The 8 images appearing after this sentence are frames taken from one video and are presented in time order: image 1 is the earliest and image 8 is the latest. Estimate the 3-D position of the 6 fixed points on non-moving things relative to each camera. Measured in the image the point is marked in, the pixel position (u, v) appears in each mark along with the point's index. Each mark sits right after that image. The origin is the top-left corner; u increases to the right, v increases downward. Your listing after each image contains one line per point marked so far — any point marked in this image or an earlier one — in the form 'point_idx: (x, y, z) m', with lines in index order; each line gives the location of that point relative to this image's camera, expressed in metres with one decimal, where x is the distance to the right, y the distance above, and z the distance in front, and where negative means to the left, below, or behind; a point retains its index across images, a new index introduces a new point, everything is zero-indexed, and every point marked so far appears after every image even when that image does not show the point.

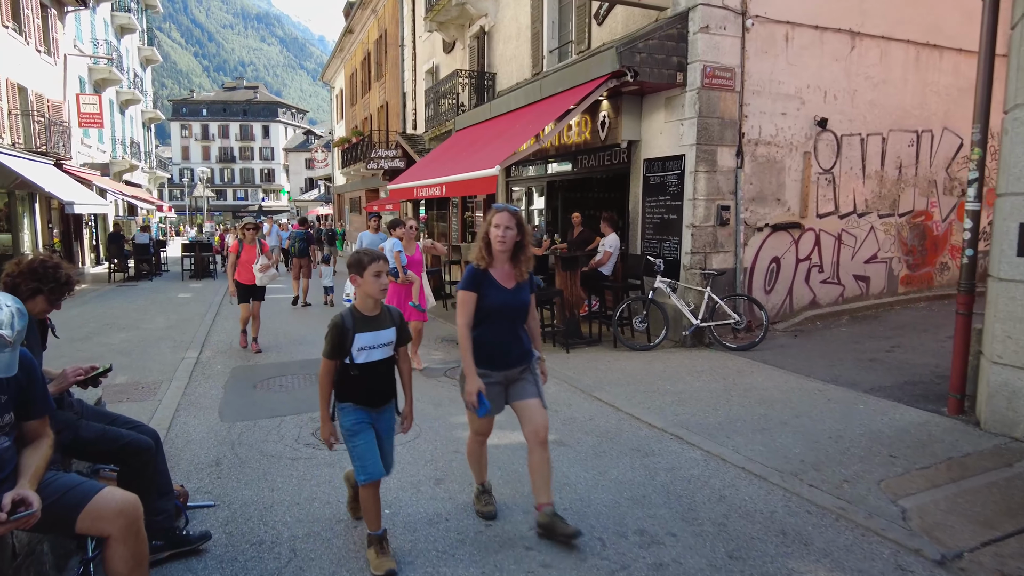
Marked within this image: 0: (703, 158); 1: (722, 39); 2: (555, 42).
0: (+2.2, +1.5, +7.7) m
1: (+2.4, +2.9, +7.7) m
2: (+0.7, +4.2, +11.3) m
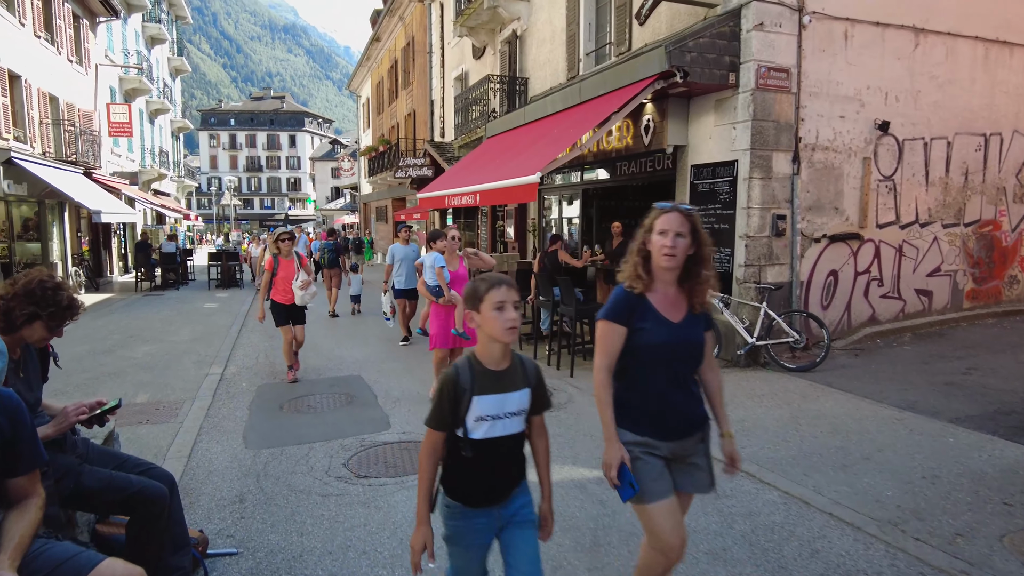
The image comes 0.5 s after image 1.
0: (+2.7, +1.3, +7.2) m
1: (+2.9, +2.7, +7.2) m
2: (+1.3, +4.0, +10.9) m
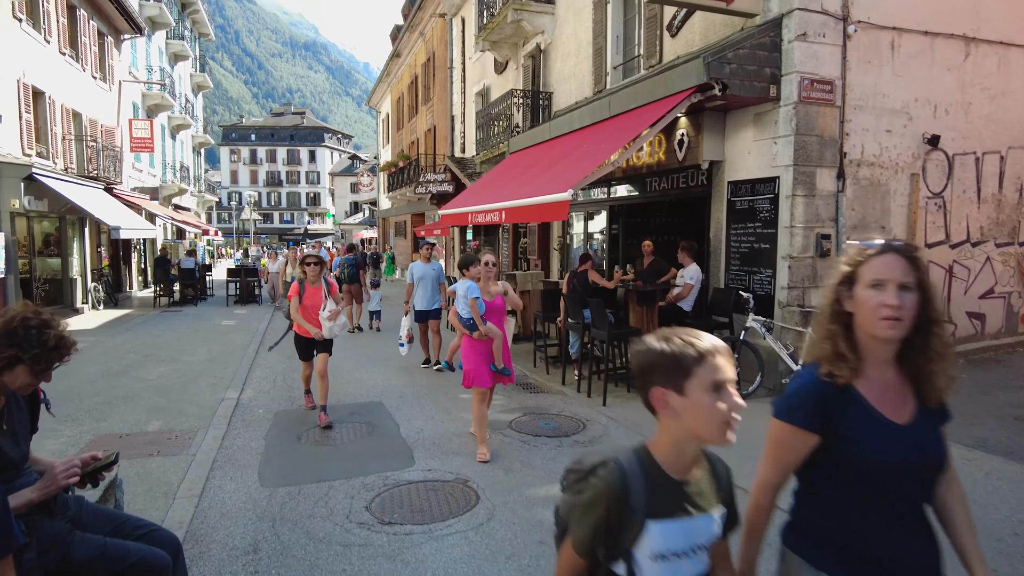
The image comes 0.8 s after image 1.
0: (+3.0, +1.1, +6.8) m
1: (+3.2, +2.5, +6.9) m
2: (+1.7, +3.7, +10.6) m
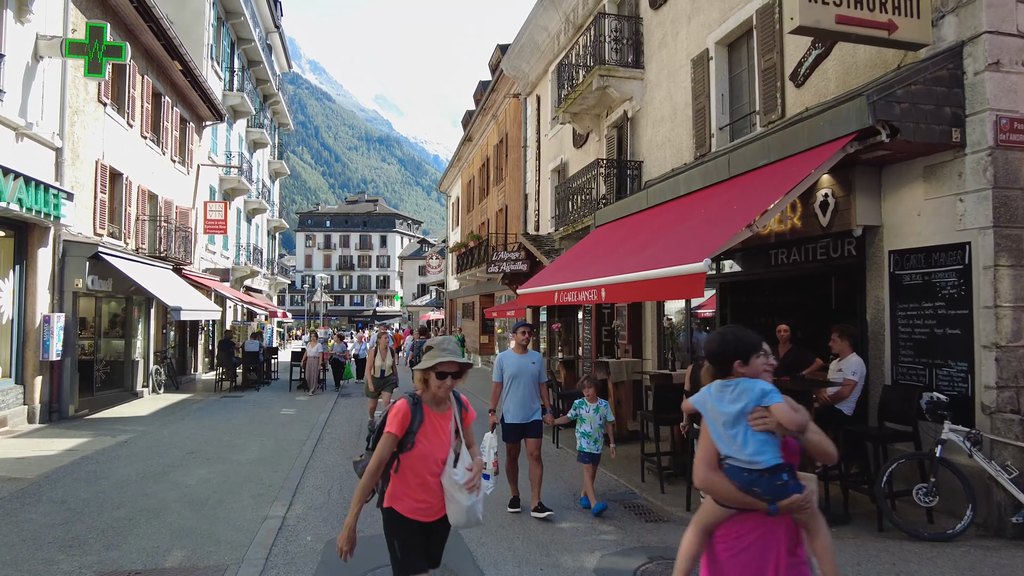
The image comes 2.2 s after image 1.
0: (+3.9, +0.3, +5.2) m
1: (+4.1, +1.7, +5.4) m
2: (+3.0, +2.4, +9.4) m
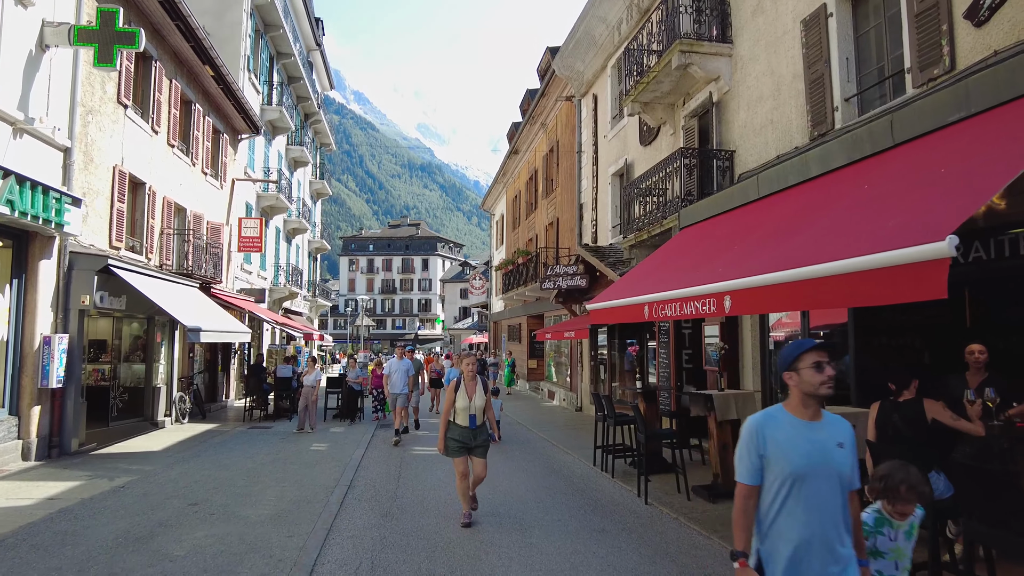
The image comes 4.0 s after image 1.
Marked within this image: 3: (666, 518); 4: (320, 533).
0: (+4.5, +0.4, +3.2) m
1: (+4.7, +1.7, +3.4) m
2: (+3.8, +2.3, +7.5) m
3: (+1.6, -2.4, +6.9) m
4: (-1.8, -2.2, +6.1) m
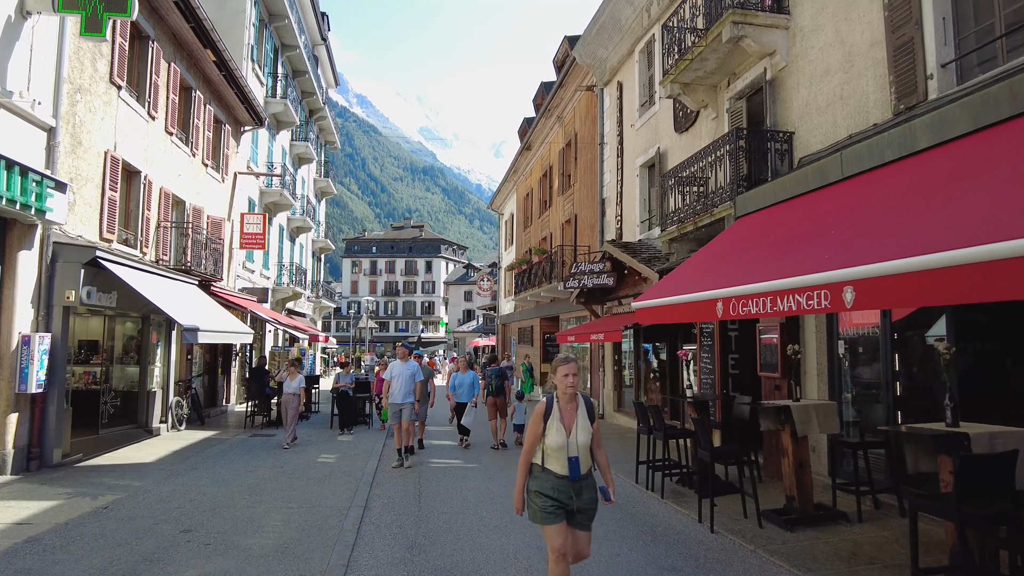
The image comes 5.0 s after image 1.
0: (+4.9, +0.4, +2.2) m
1: (+5.1, +1.8, +2.4) m
2: (+4.3, +2.3, +6.4) m
3: (+2.0, -2.3, +5.9) m
4: (-1.4, -2.2, +5.1) m
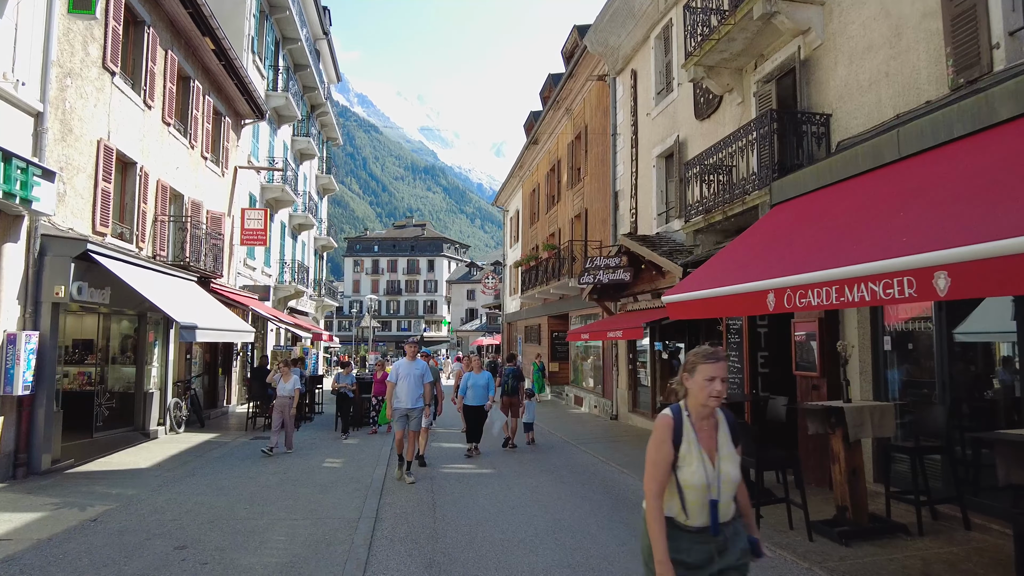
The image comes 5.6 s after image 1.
0: (+5.1, +0.5, +1.6) m
1: (+5.4, +1.9, +1.8) m
2: (+4.5, +2.4, +5.8) m
3: (+2.3, -2.2, +5.3) m
4: (-1.1, -2.1, +4.5) m
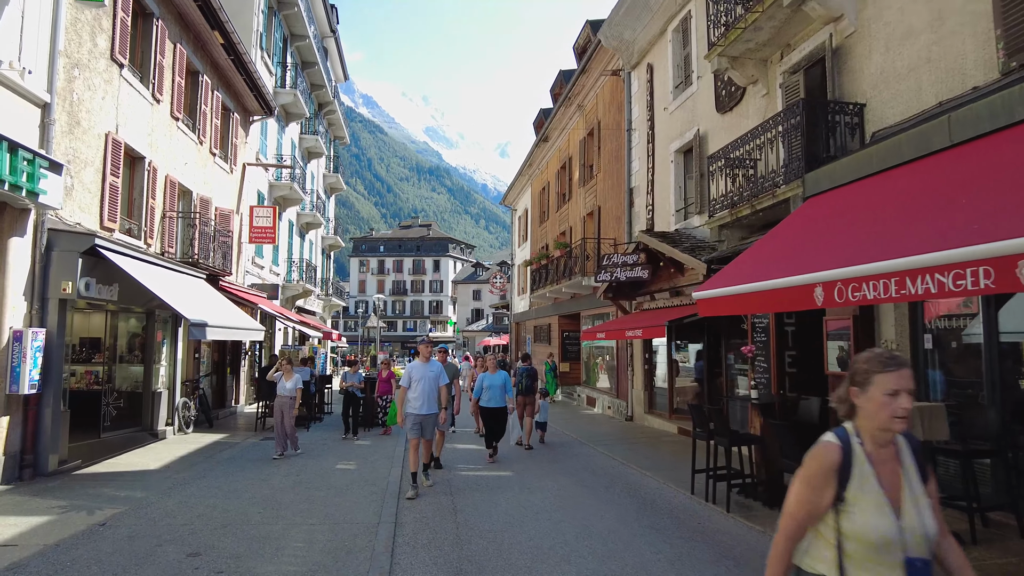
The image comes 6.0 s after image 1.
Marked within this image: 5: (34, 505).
0: (+5.3, +0.6, +1.2) m
1: (+5.6, +1.9, +1.5) m
2: (+4.8, +2.5, +5.5) m
3: (+2.5, -2.2, +5.0) m
4: (-0.9, -2.0, +4.2) m
5: (-5.1, -2.3, +7.0) m
